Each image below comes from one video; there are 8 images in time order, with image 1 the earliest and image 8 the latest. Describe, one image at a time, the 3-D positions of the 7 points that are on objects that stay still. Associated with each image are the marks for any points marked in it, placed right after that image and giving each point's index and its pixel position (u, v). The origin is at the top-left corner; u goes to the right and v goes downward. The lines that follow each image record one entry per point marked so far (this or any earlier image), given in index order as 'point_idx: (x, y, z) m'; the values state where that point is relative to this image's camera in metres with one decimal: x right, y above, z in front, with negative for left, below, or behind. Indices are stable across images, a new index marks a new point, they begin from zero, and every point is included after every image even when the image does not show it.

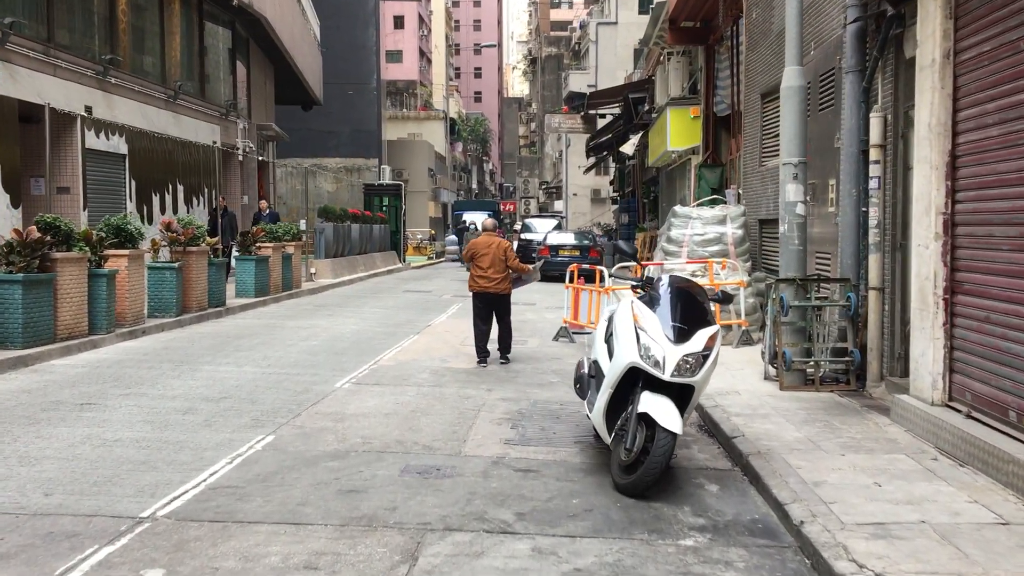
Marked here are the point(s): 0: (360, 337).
0: (-2.1, -0.7, +12.9) m
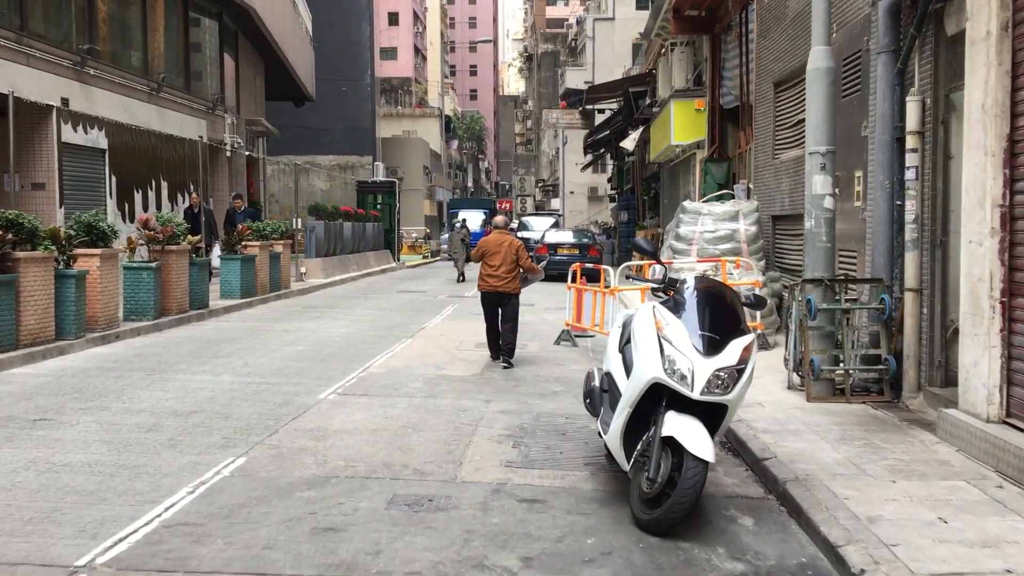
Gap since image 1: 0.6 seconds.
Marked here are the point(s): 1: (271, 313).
0: (-2.1, -0.7, +12.1) m
1: (-3.9, -0.4, +15.4) m
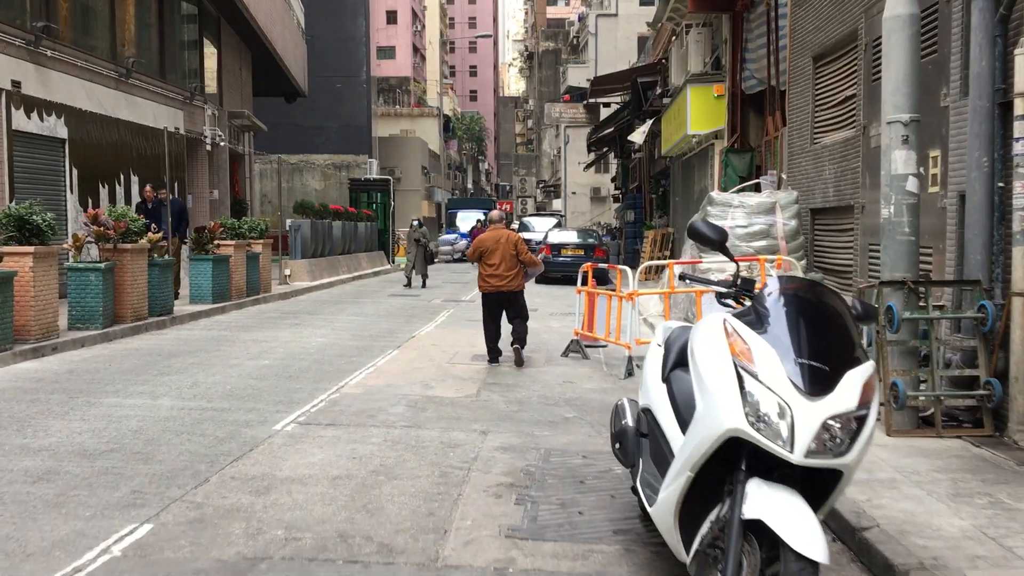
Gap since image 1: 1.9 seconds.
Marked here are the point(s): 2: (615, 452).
0: (-2.1, -0.7, +10.5) m
1: (-3.9, -0.5, +13.8) m
2: (+0.5, -0.8, +4.5) m
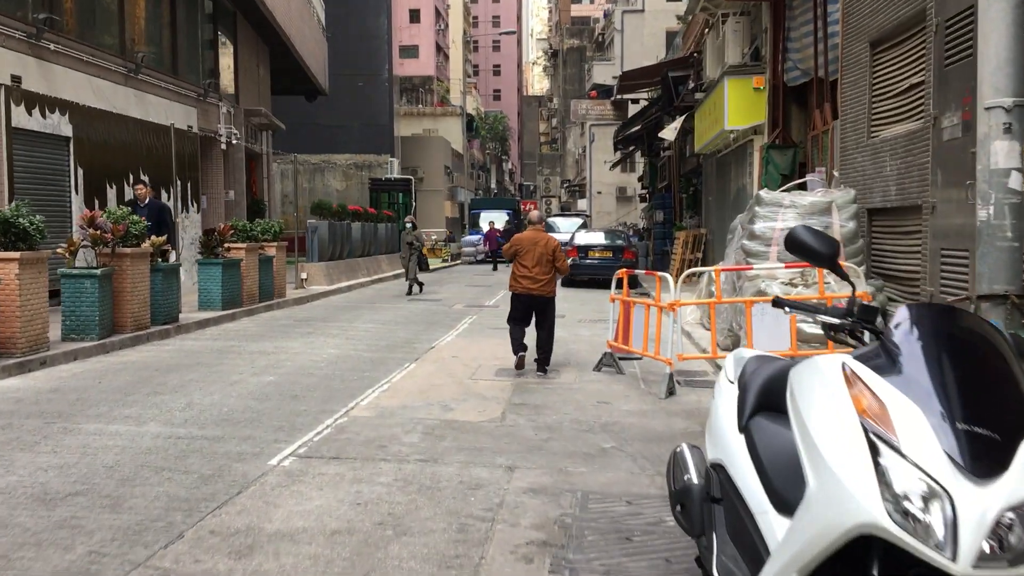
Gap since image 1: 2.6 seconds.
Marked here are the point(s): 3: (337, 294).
0: (-1.8, -0.8, +9.7) m
1: (-3.5, -0.6, +13.0) m
2: (+0.6, -0.9, +3.6) m
3: (-3.6, -0.1, +19.3) m
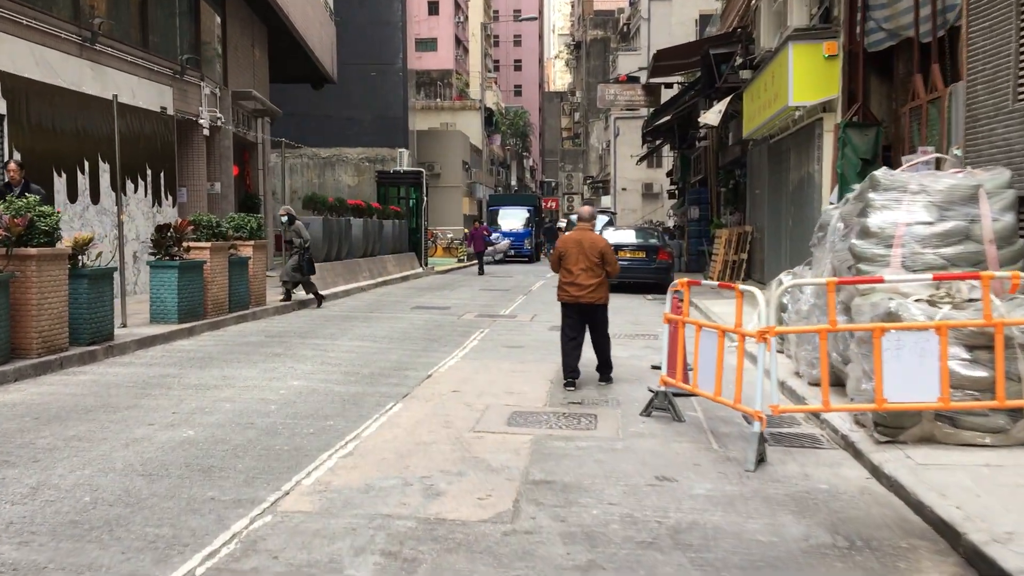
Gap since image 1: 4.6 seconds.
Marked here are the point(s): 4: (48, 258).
0: (-1.6, -0.9, +7.1) m
1: (-3.3, -0.7, +10.4) m
2: (+0.6, -1.0, +1.0) m
3: (-3.2, -0.2, +16.8) m
4: (-4.2, +0.3, +8.5) m
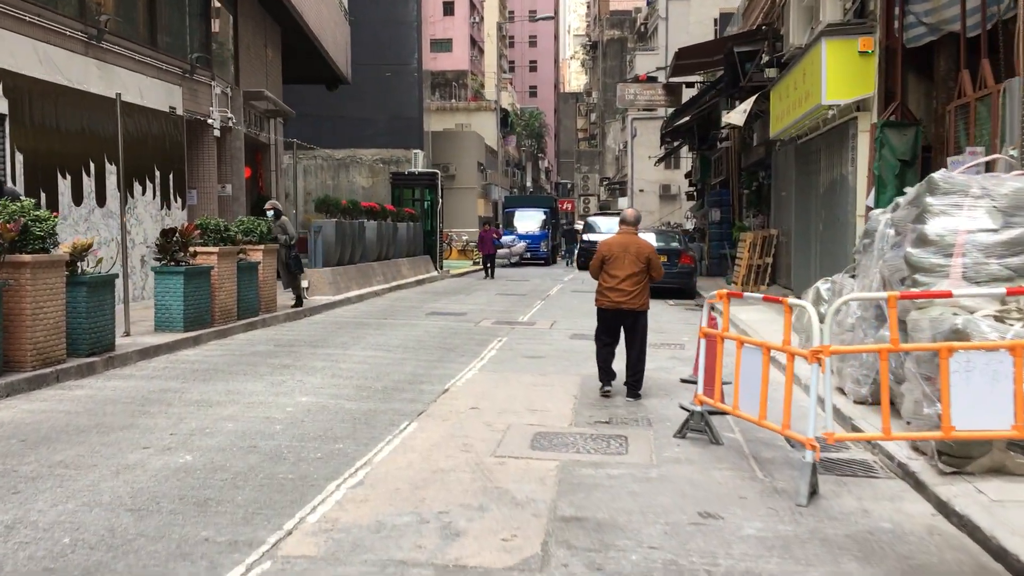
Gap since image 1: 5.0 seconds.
0: (-1.5, -1.0, +6.6) m
1: (-3.1, -0.7, +10.0) m
2: (+0.7, -1.1, +0.4) m
3: (-2.9, -0.3, +16.3) m
4: (-4.0, +0.2, +8.0) m
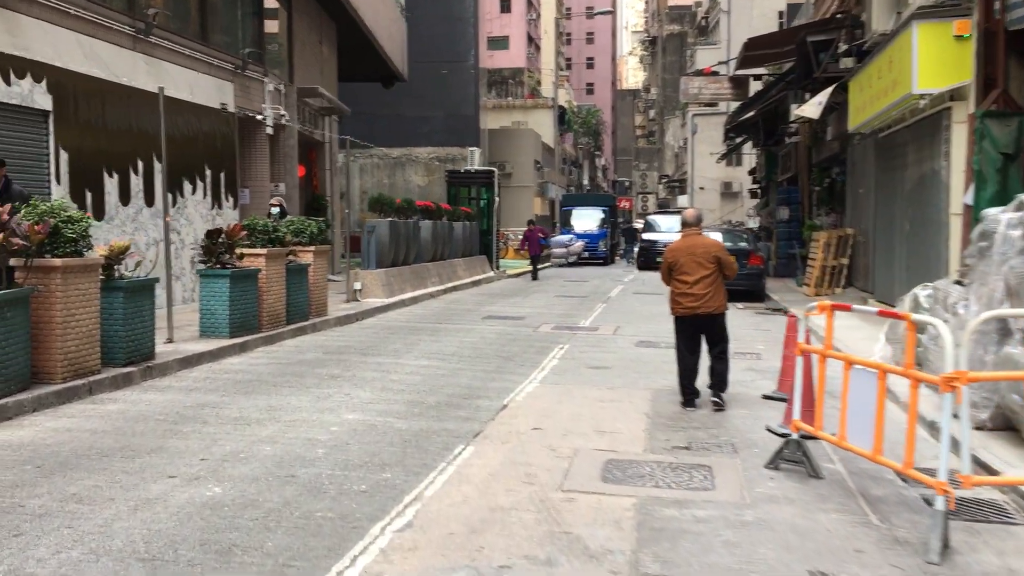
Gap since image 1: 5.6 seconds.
0: (-1.1, -1.1, +5.9) m
1: (-2.5, -0.8, +9.4) m
2: (+0.8, -1.1, -0.4) m
3: (-1.9, -0.3, +15.7) m
4: (-3.5, +0.2, +7.5) m
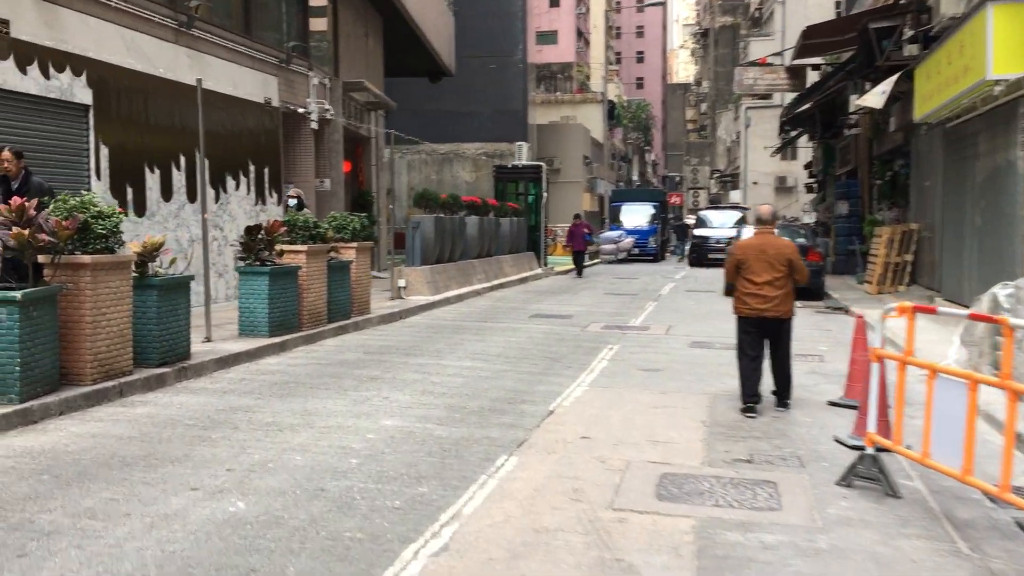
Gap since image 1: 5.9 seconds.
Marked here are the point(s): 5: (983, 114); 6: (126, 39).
0: (-0.8, -1.0, +5.6) m
1: (-2.0, -0.8, +9.0) m
2: (+0.7, -1.2, -0.8) m
3: (-1.2, -0.3, +15.3) m
4: (-3.1, +0.2, +7.2) m
5: (+6.3, +2.3, +12.7) m
6: (-4.9, +3.2, +12.1) m
